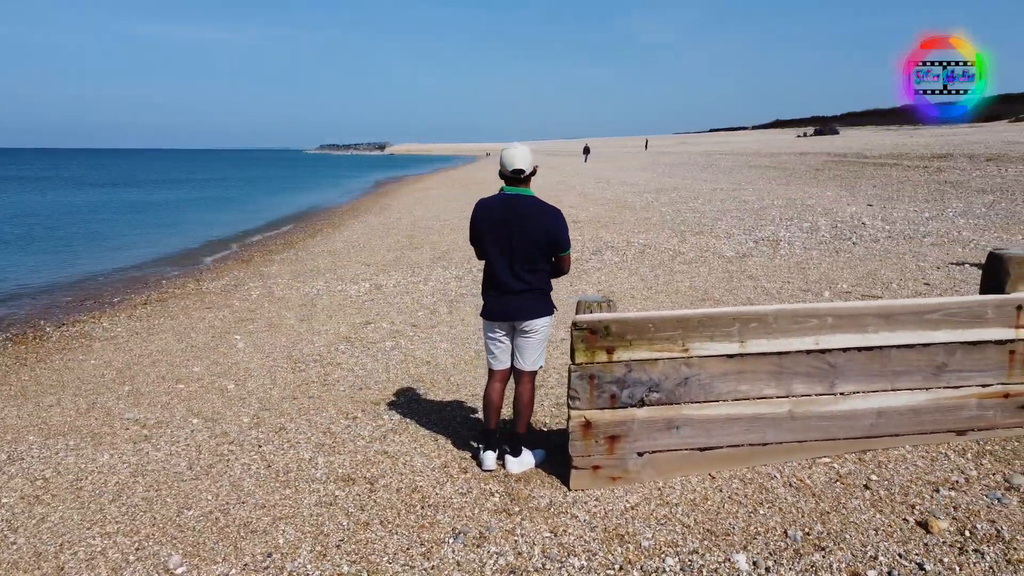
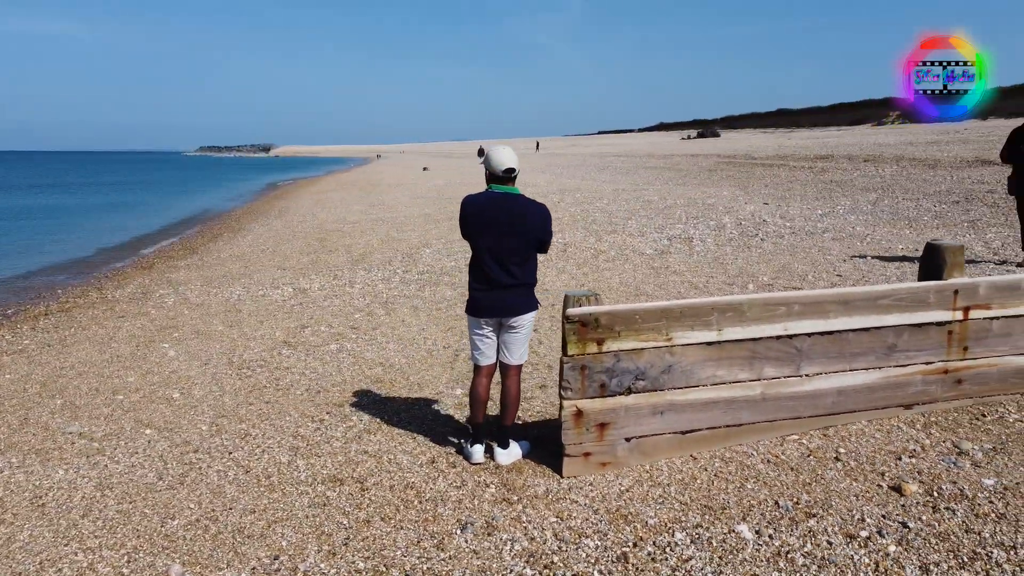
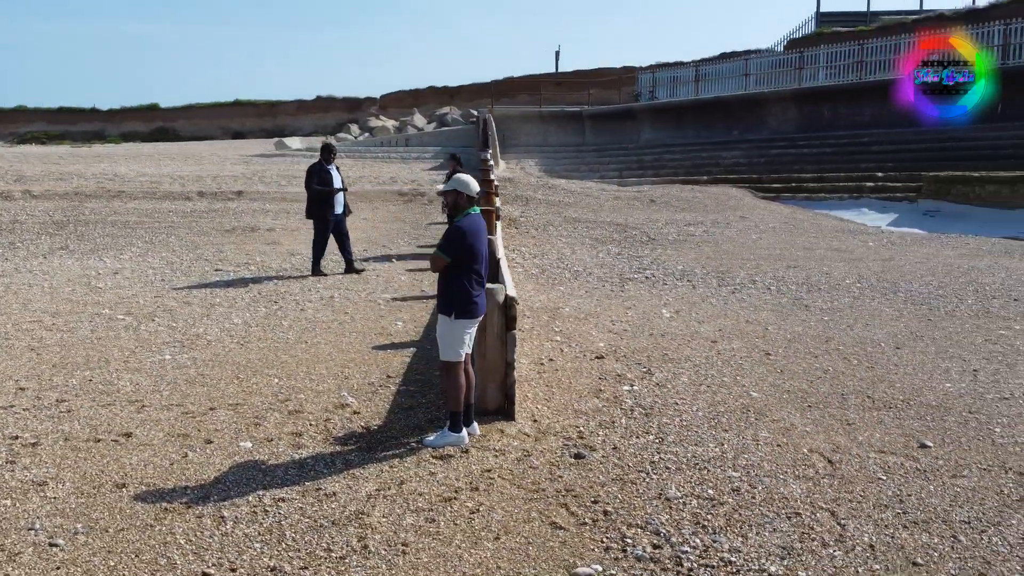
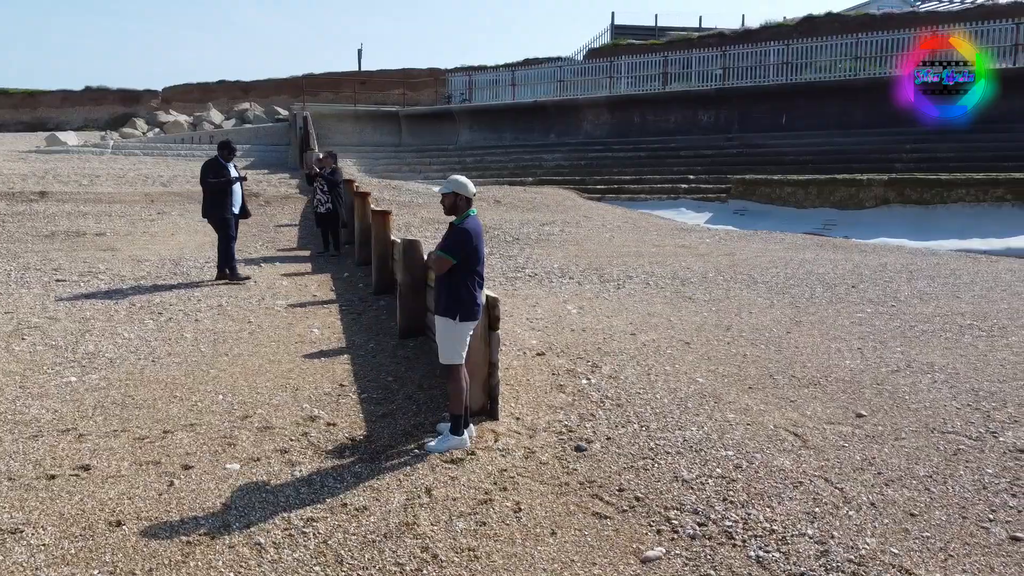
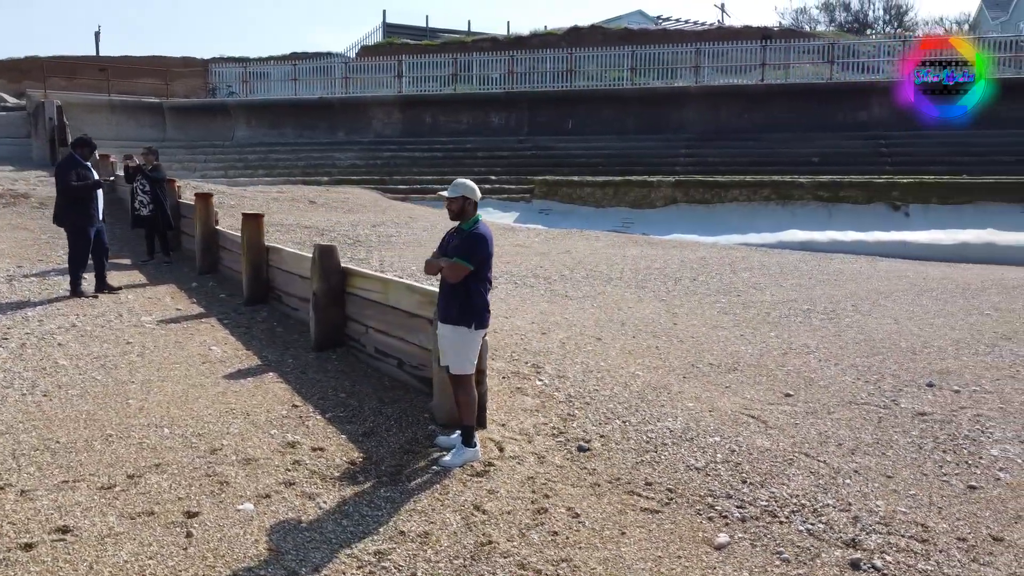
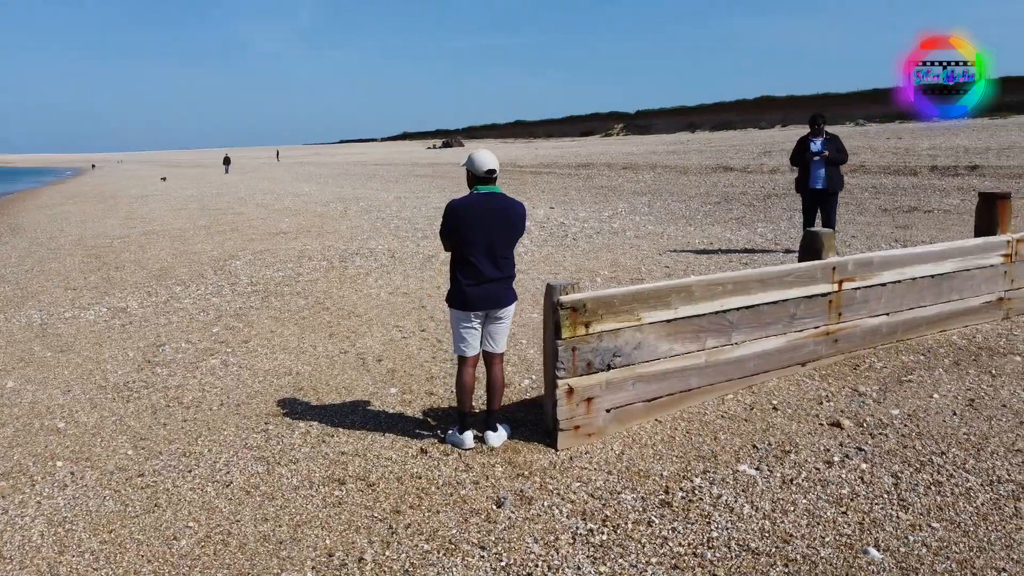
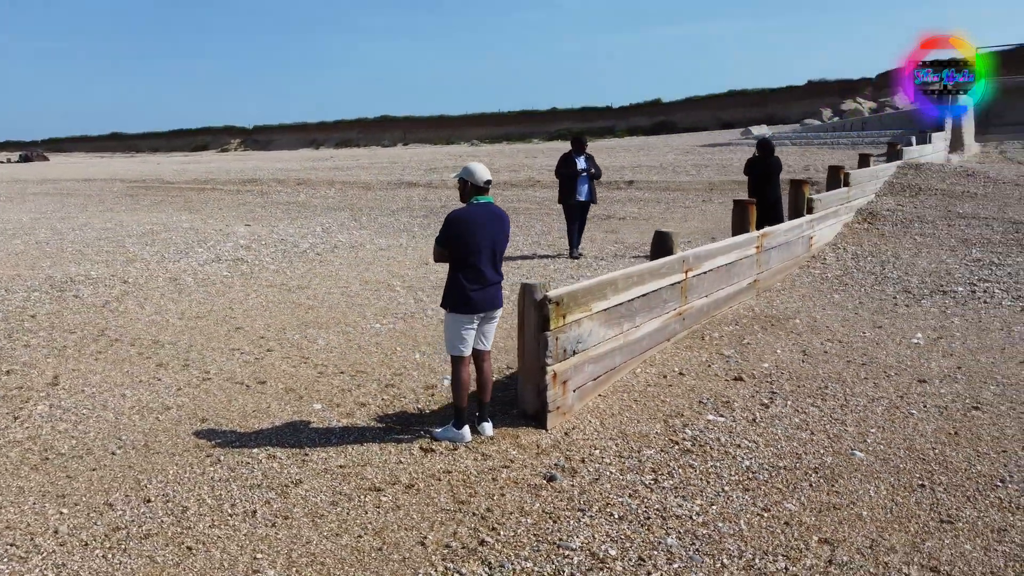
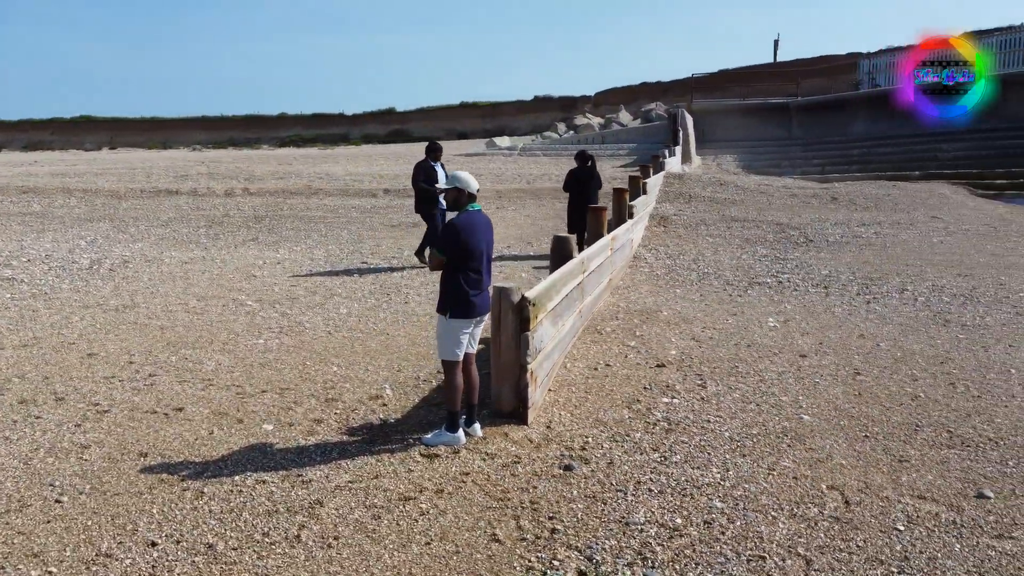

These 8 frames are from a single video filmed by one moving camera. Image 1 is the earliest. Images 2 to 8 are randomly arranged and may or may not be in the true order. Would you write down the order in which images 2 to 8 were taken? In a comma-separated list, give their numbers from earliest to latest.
2, 6, 7, 8, 3, 4, 5
